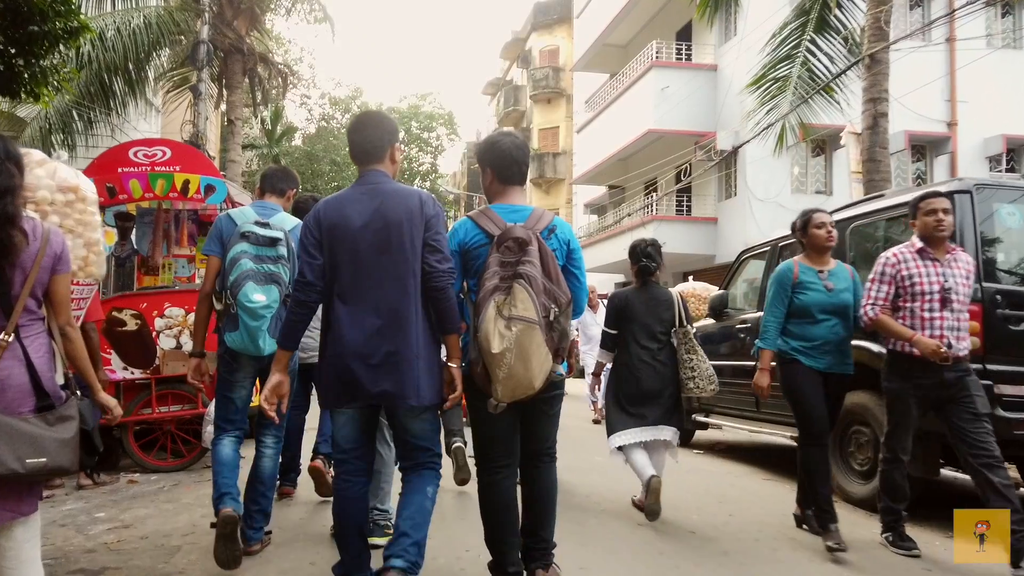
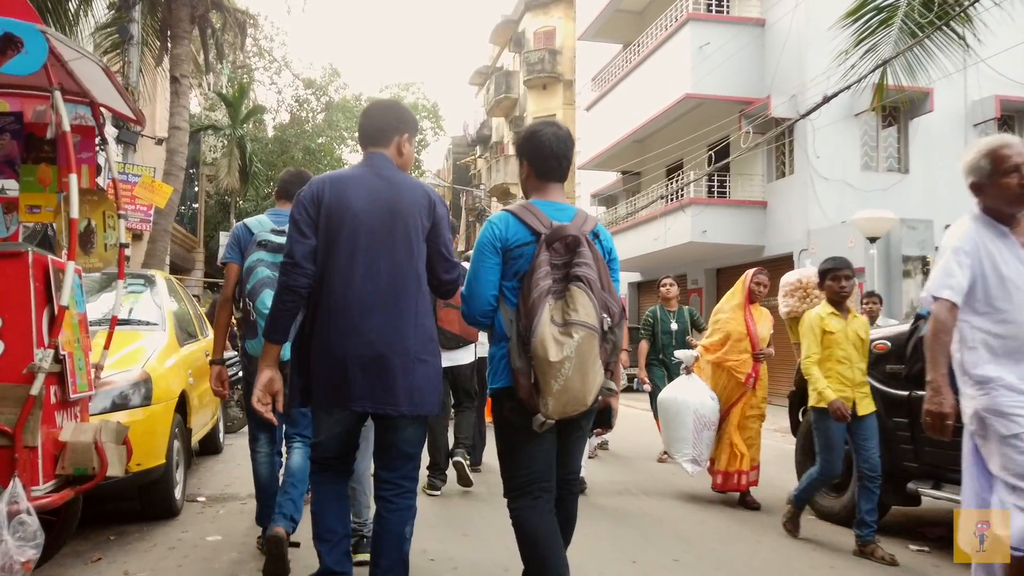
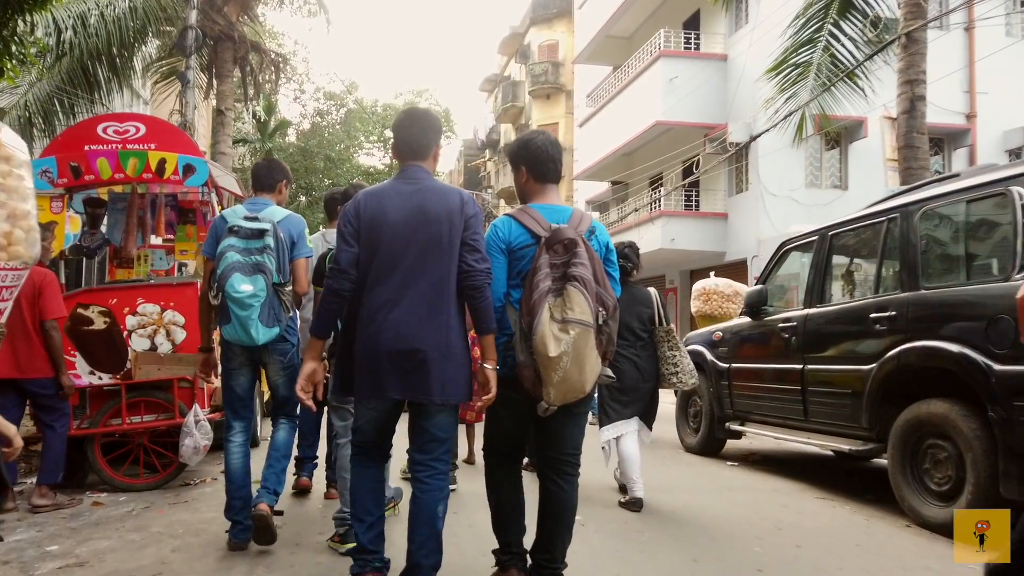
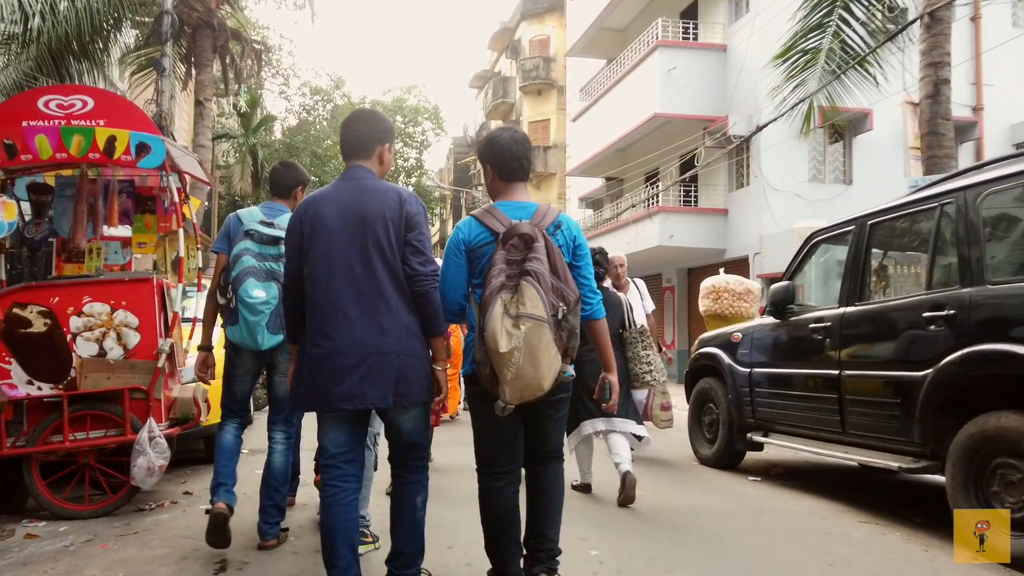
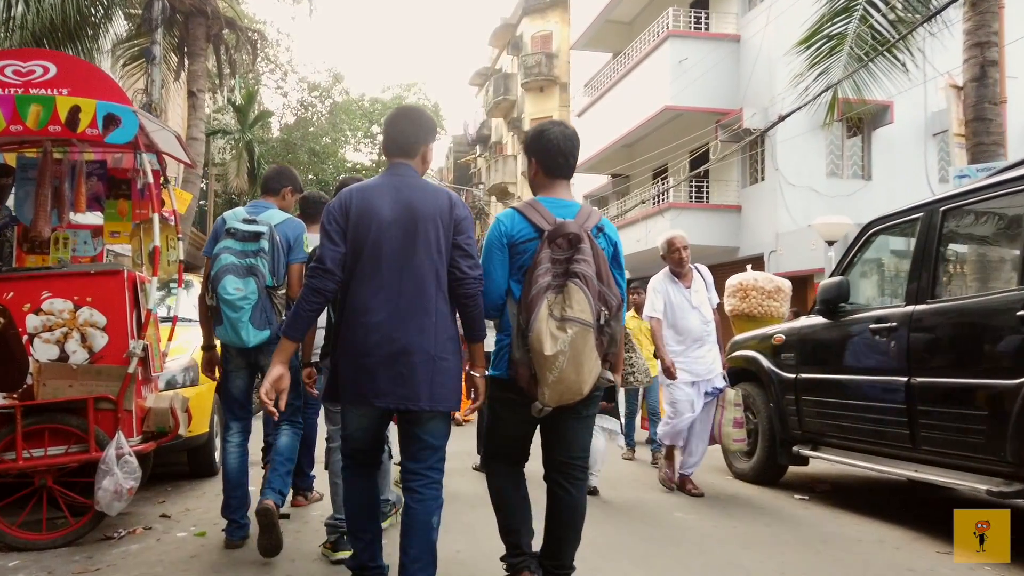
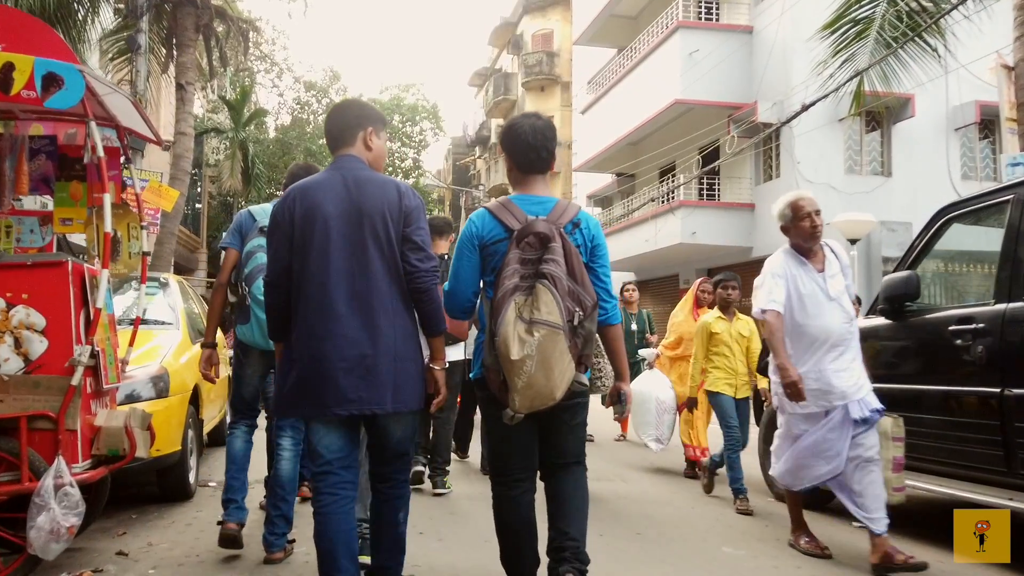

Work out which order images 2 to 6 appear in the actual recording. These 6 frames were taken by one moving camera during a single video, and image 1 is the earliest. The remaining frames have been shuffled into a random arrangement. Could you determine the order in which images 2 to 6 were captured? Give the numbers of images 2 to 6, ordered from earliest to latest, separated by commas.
3, 4, 5, 6, 2
